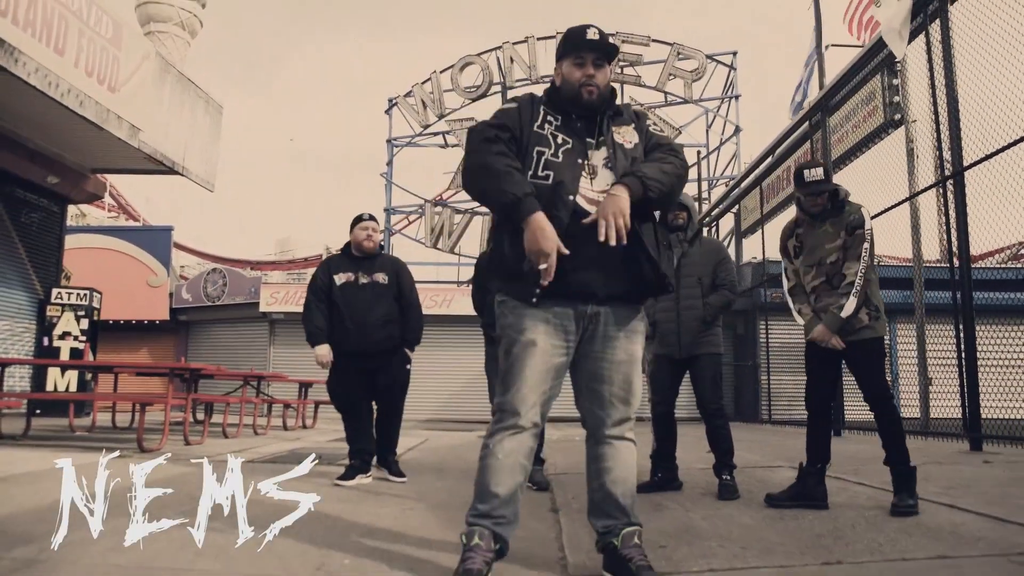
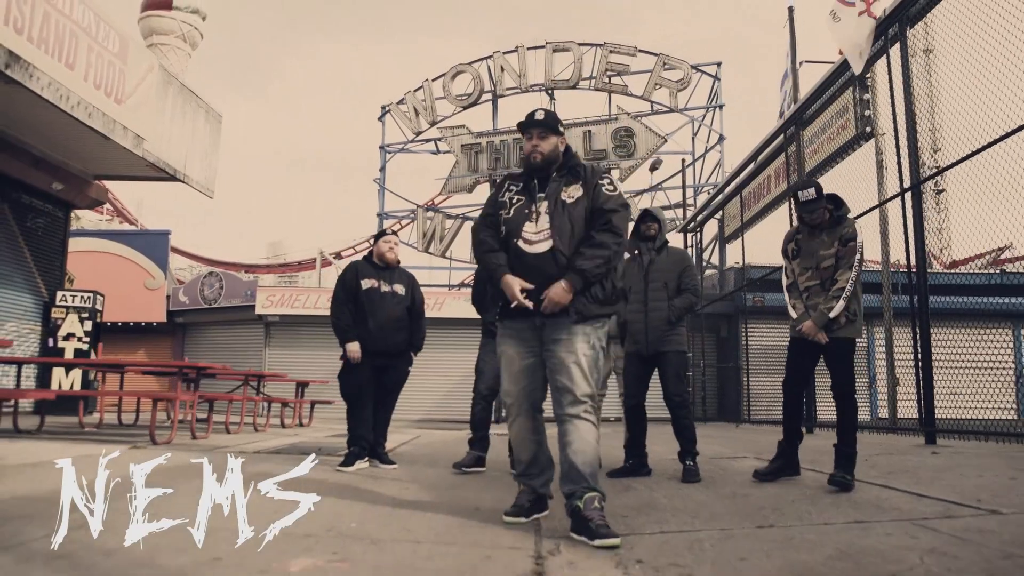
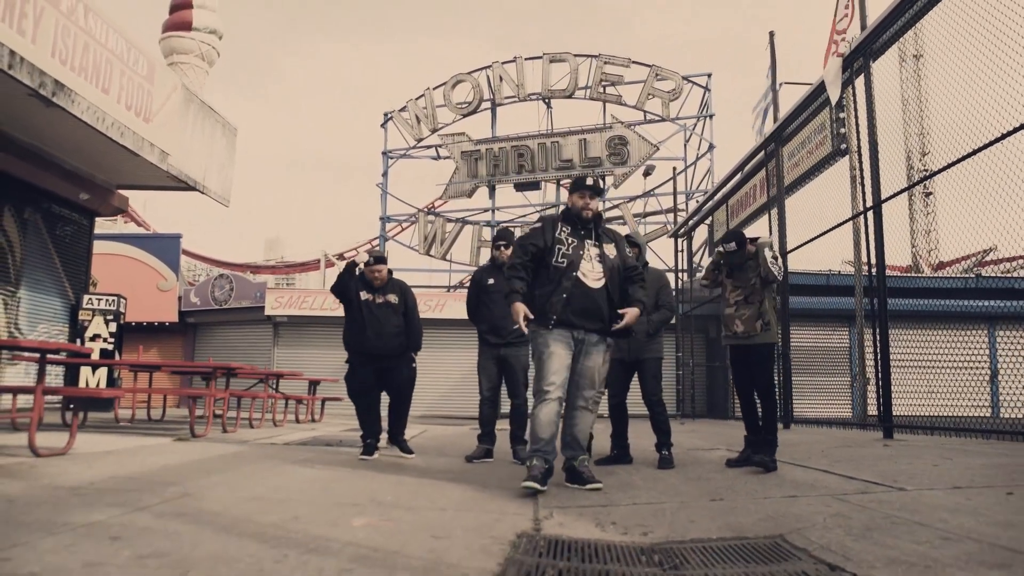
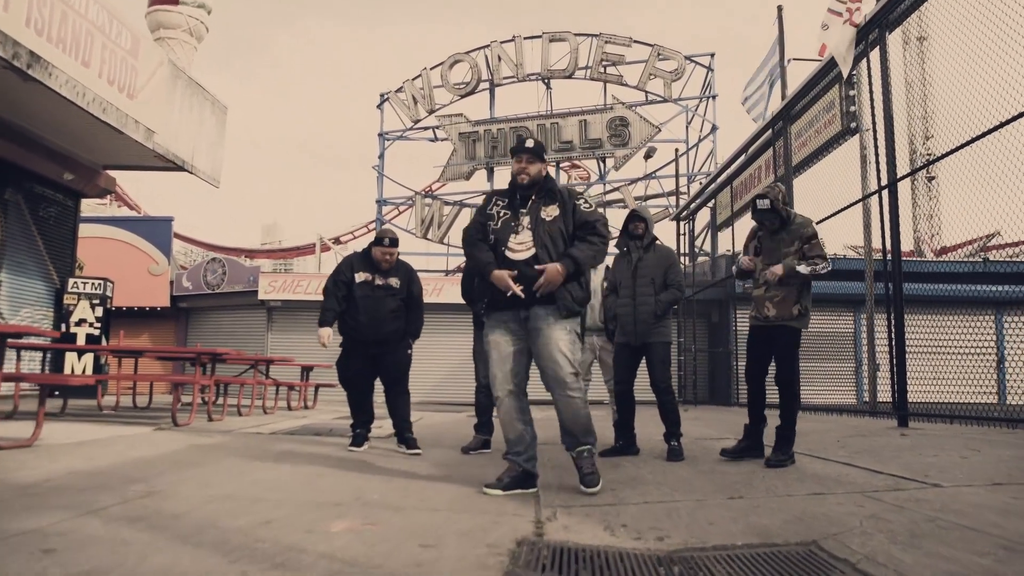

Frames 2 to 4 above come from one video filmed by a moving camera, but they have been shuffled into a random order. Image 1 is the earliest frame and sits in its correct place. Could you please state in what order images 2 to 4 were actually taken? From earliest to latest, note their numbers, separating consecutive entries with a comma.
2, 3, 4
